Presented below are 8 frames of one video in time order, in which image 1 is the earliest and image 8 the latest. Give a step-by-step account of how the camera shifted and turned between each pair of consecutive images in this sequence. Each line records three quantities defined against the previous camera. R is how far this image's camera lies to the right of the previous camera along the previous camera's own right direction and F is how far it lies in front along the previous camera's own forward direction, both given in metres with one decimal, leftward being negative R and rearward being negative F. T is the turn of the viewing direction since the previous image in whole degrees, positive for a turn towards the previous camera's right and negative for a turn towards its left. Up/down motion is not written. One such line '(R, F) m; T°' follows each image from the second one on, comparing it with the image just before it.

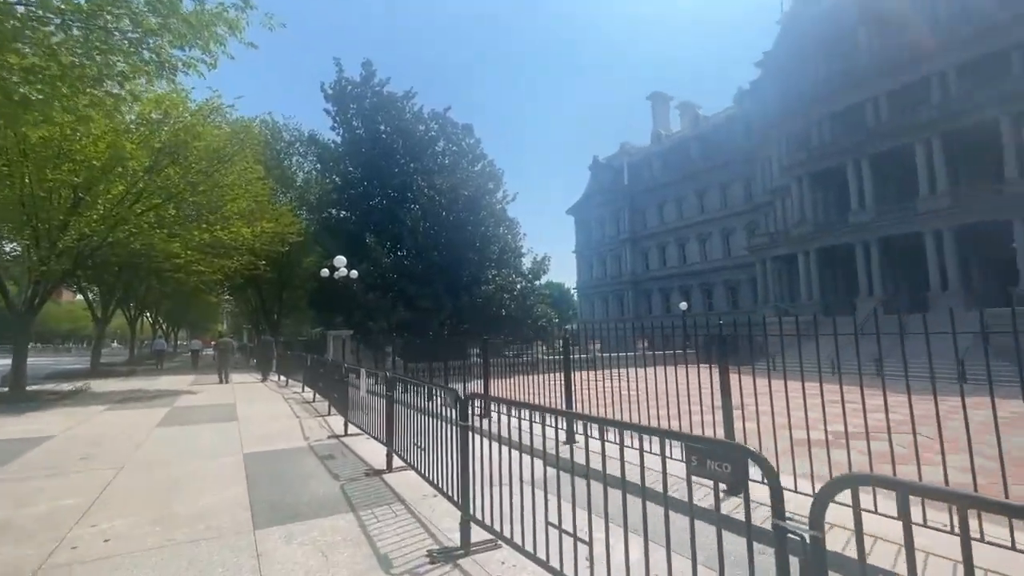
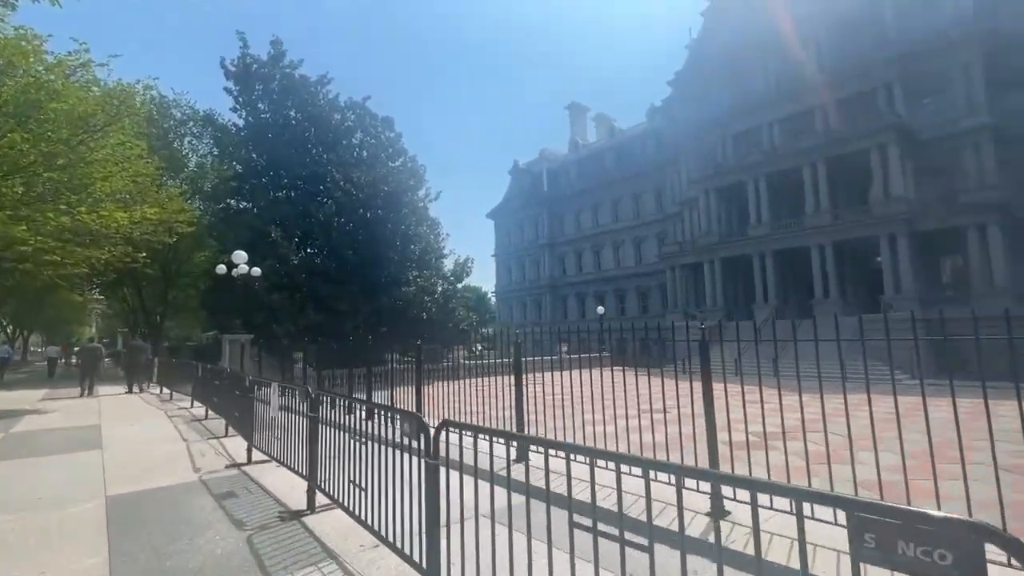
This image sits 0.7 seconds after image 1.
(-0.3, +0.7) m; +9°
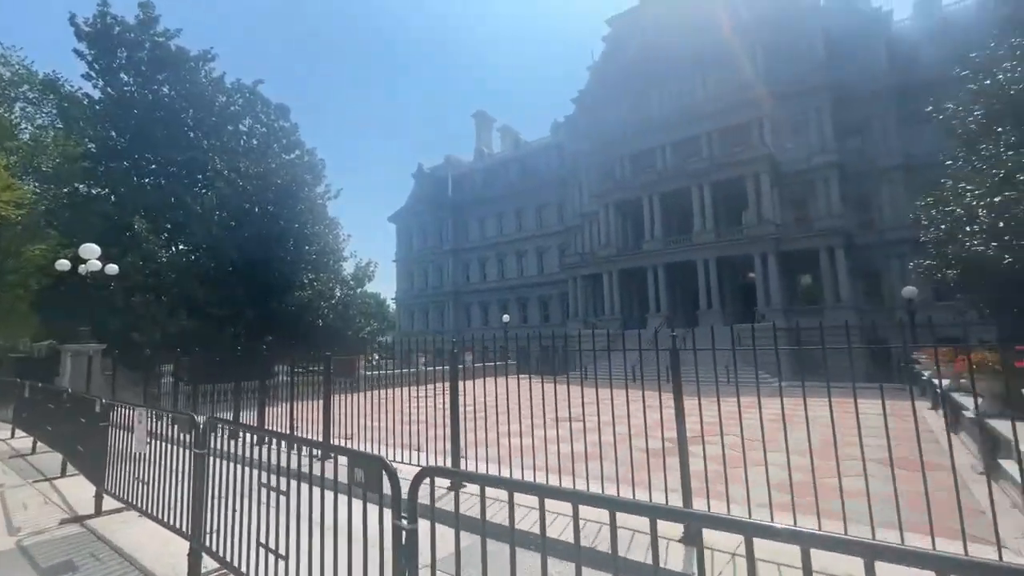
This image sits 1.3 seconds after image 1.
(-0.3, +0.7) m; +10°
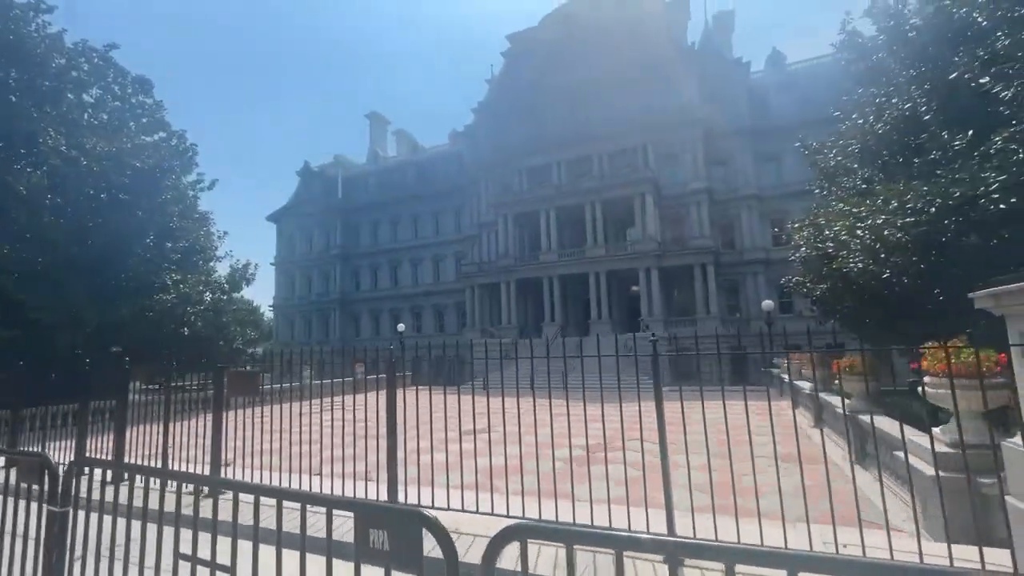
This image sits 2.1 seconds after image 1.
(-0.2, +0.7) m; +11°
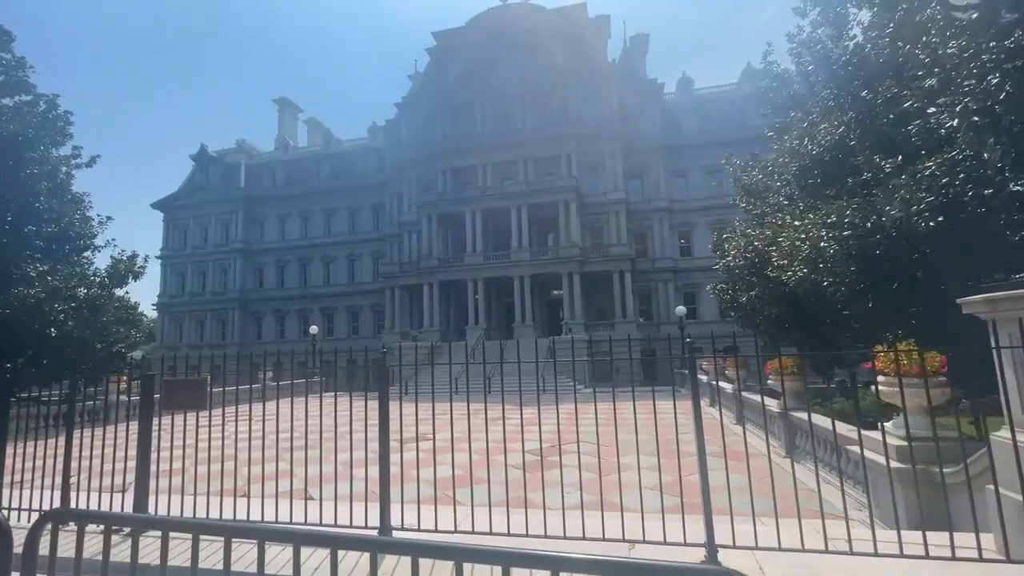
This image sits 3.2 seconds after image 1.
(-0.1, +0.7) m; +8°
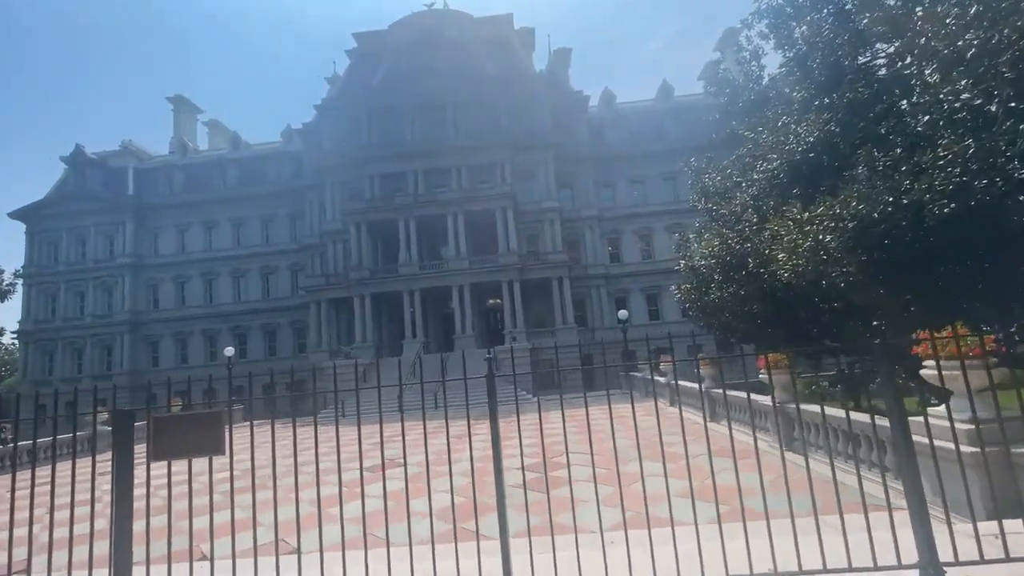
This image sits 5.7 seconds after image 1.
(0.0, +1.1) m; +6°
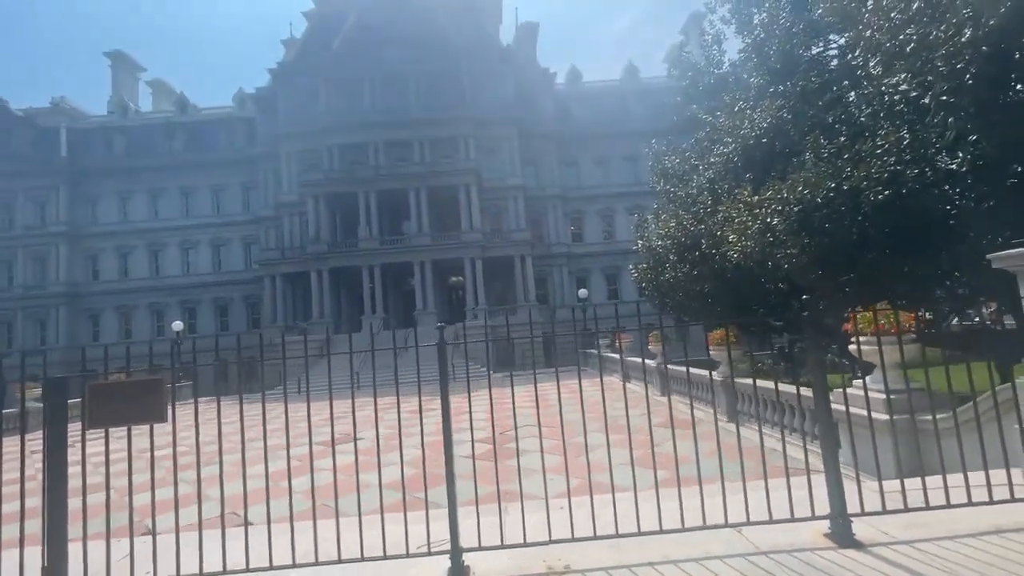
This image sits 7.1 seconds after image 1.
(0.0, -0.1) m; +4°
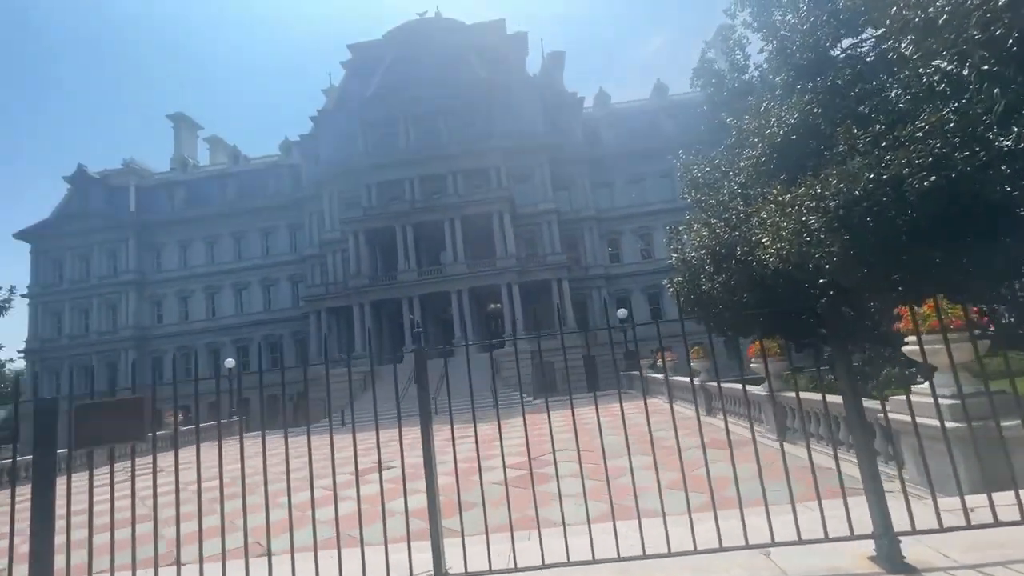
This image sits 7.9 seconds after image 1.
(0.0, 0.0) m; -4°
